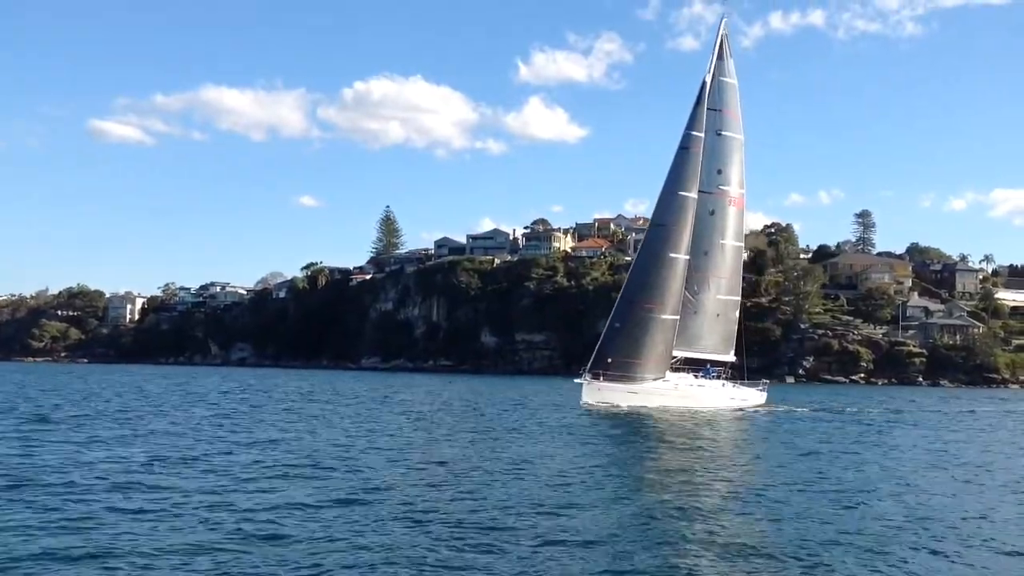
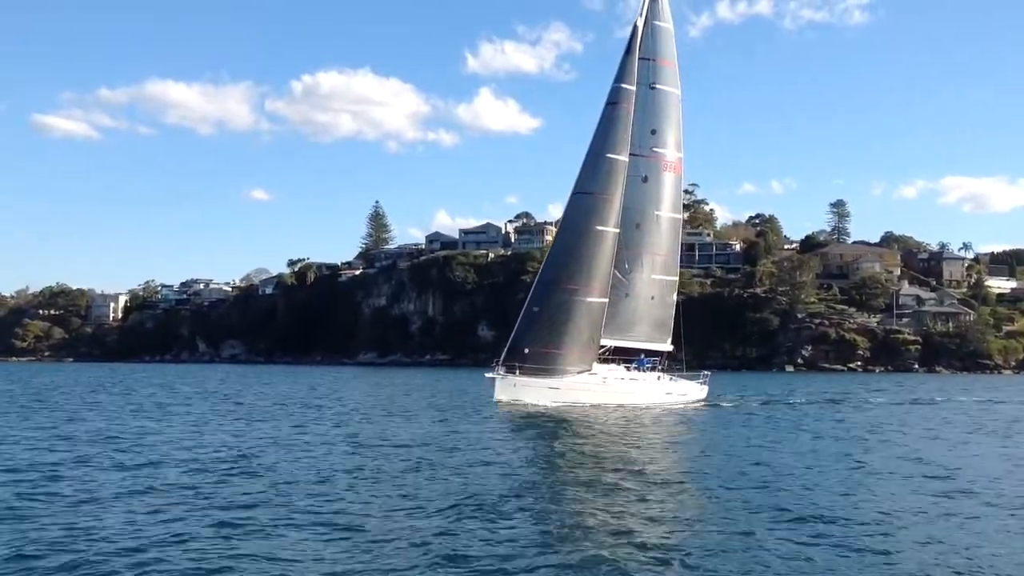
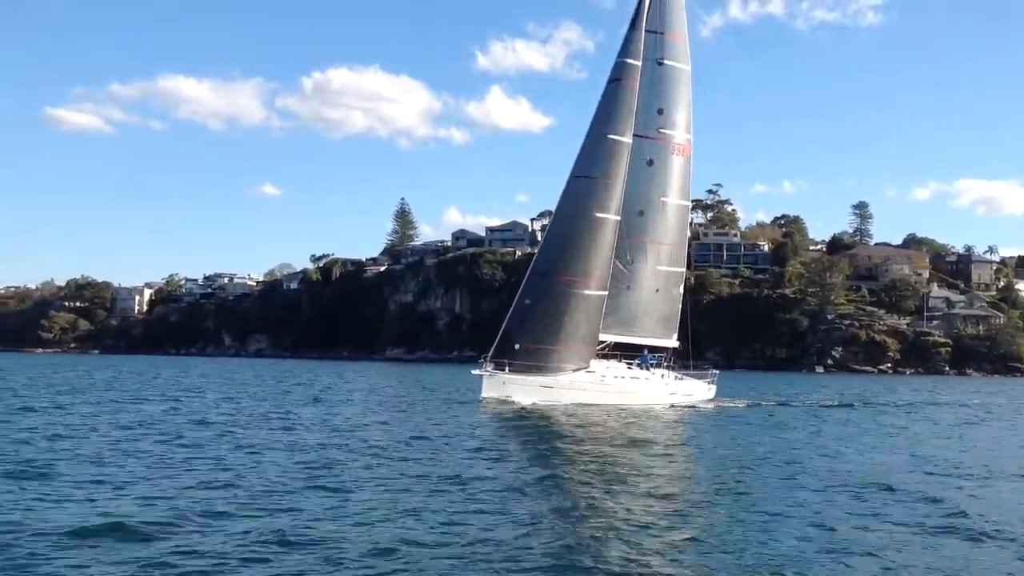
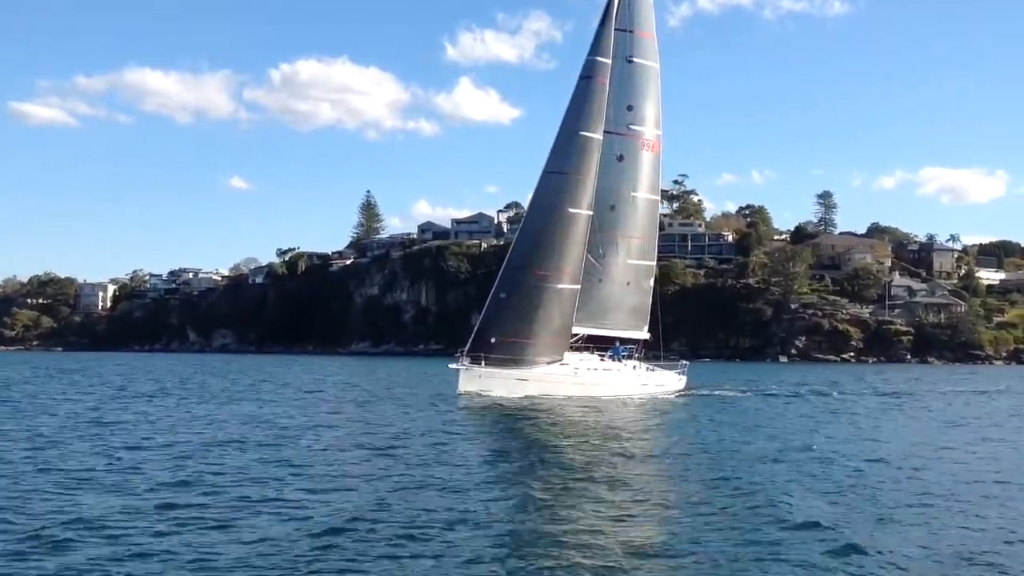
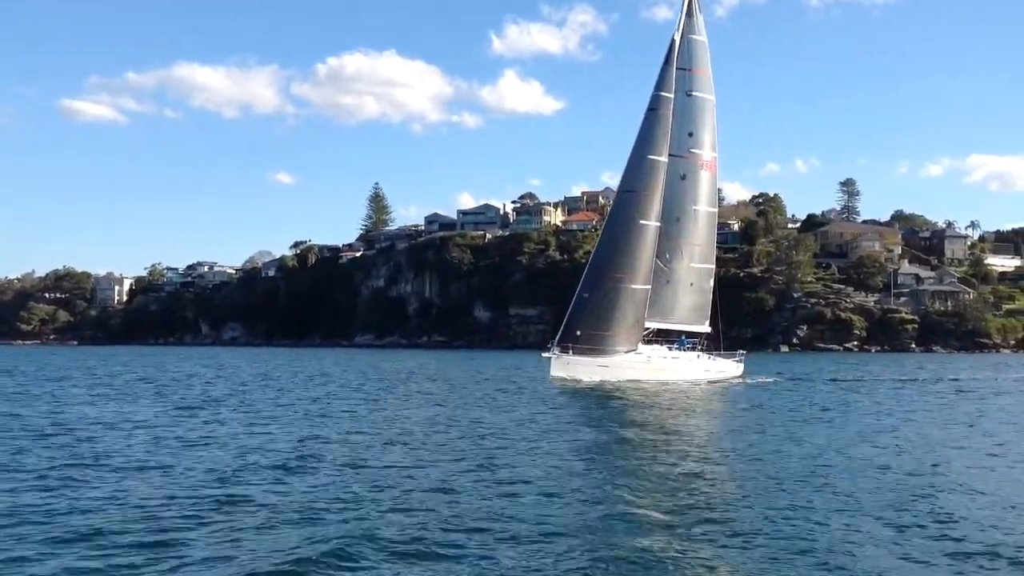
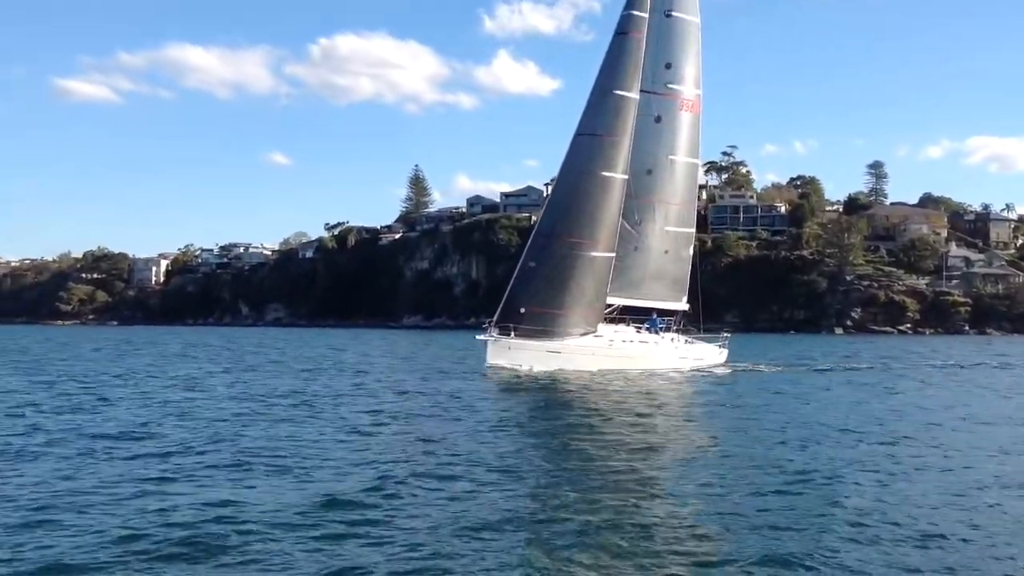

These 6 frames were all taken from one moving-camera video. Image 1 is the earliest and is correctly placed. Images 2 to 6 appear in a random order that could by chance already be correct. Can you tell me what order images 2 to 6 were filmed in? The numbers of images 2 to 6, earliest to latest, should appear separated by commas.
5, 2, 4, 3, 6
